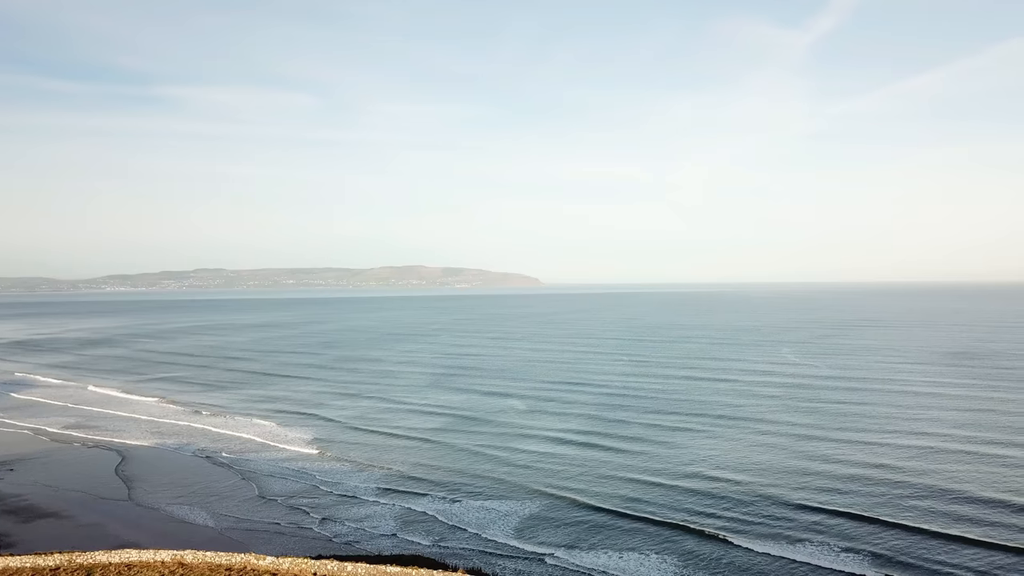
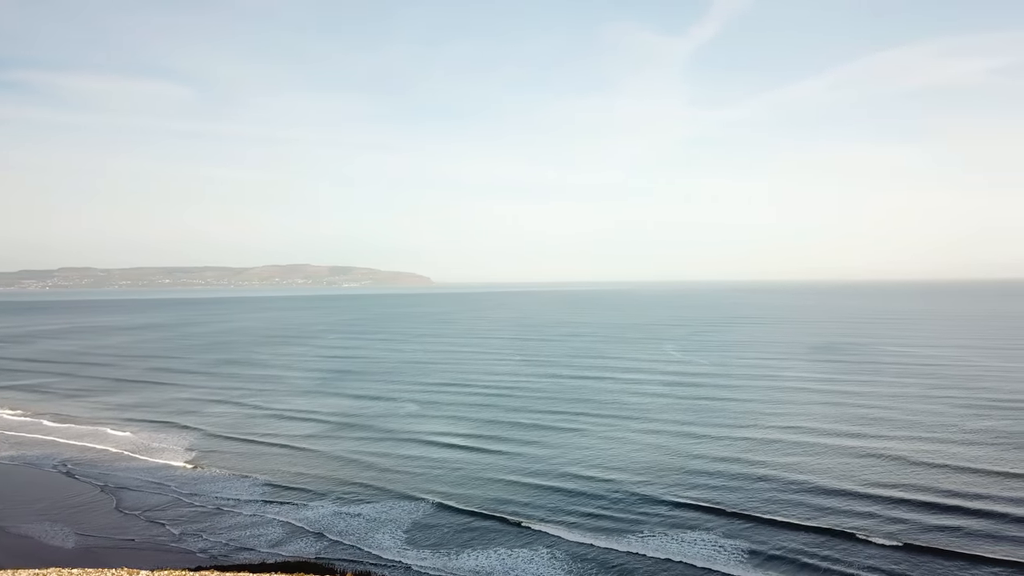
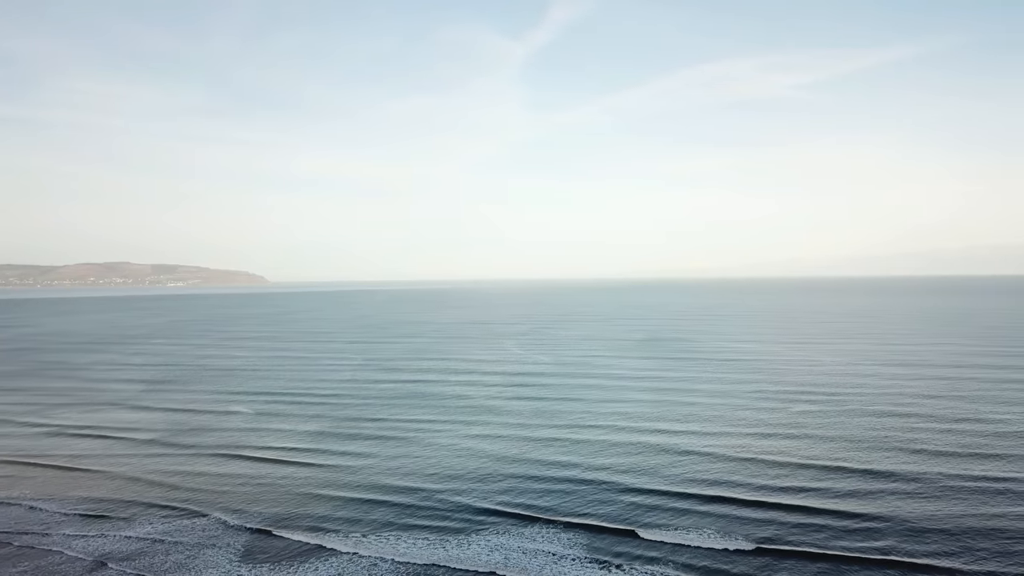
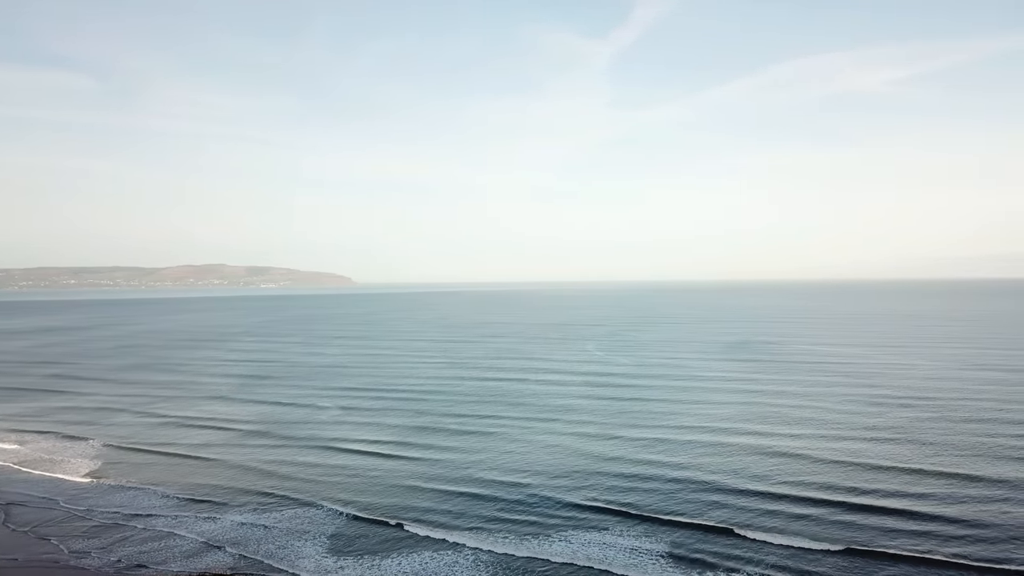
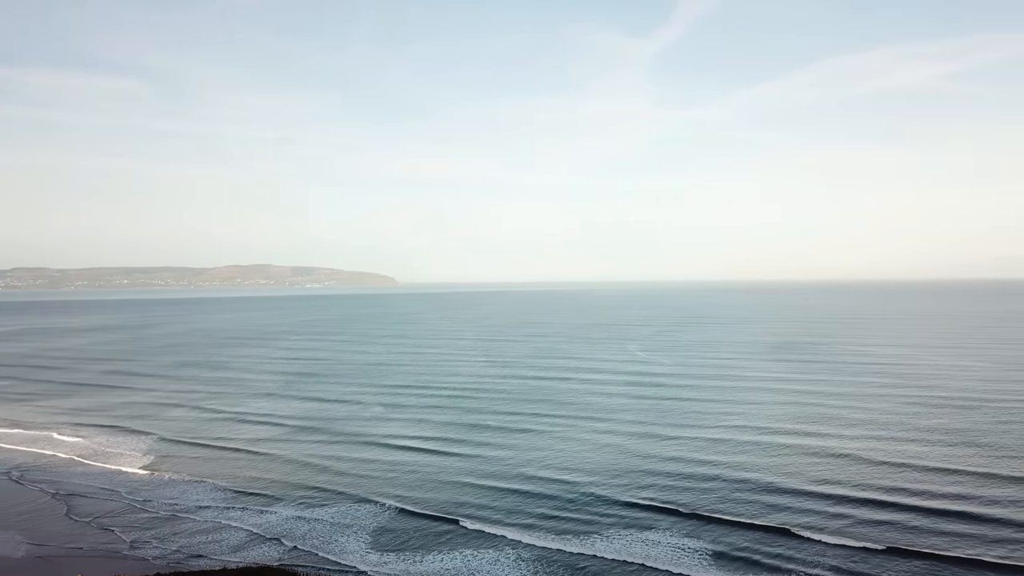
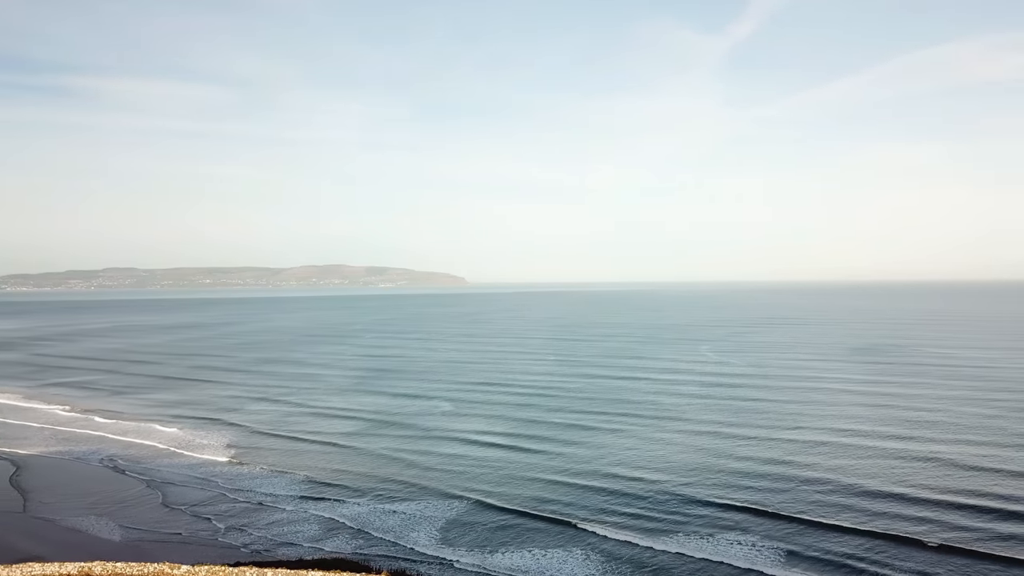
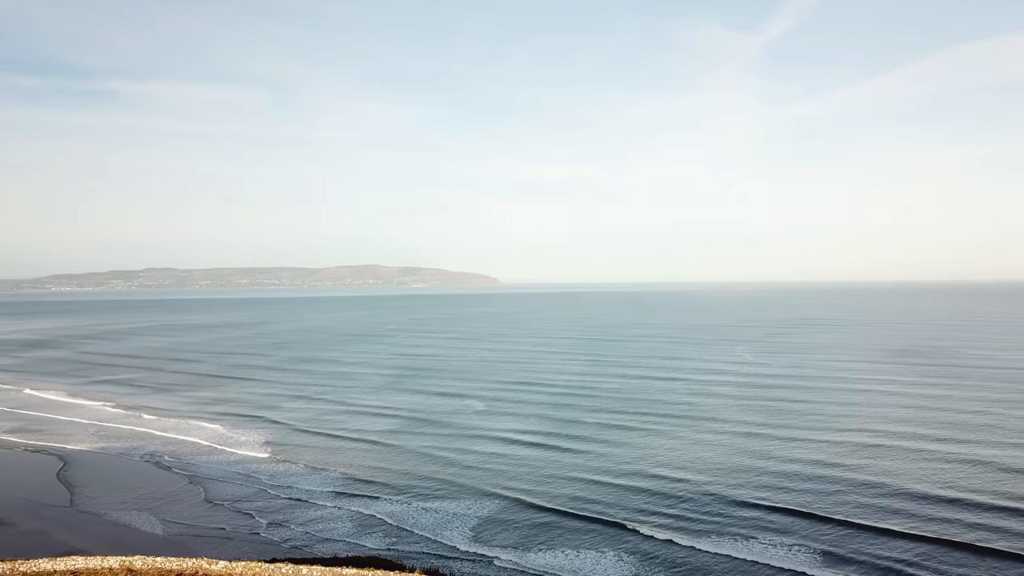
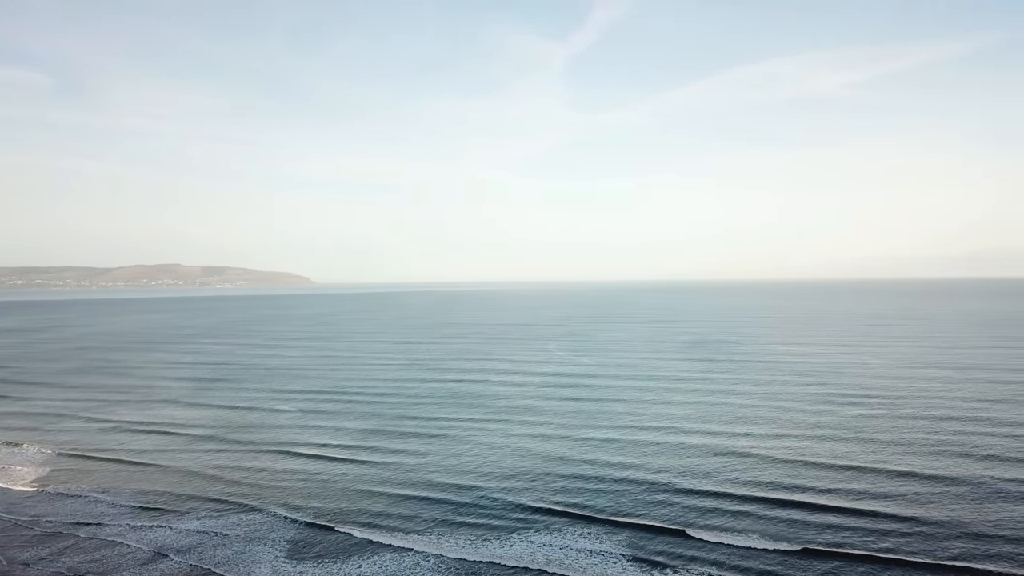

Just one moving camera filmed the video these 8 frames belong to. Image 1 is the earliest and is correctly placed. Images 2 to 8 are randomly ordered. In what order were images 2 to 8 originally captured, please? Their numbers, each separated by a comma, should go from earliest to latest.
7, 6, 2, 5, 4, 8, 3
